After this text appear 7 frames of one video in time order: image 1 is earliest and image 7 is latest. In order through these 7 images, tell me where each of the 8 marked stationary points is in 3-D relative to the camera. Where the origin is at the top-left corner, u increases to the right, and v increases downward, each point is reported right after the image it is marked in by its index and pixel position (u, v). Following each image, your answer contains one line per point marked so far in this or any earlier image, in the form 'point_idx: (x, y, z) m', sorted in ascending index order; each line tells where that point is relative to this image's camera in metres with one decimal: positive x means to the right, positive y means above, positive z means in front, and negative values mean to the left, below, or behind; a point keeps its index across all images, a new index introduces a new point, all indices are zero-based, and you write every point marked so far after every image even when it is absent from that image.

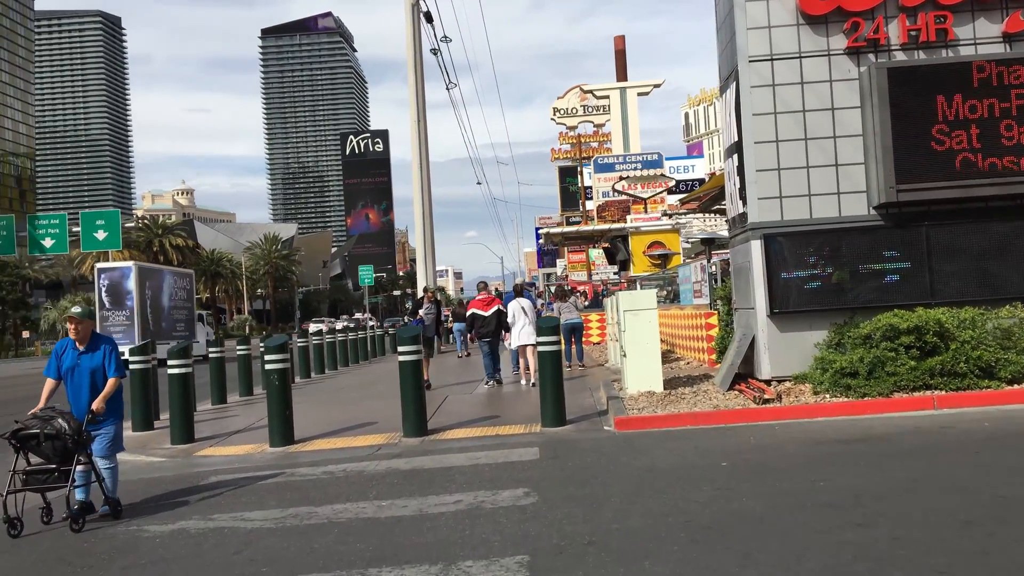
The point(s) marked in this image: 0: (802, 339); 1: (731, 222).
0: (+3.3, -0.6, +10.0) m
1: (+2.7, +0.8, +10.8) m
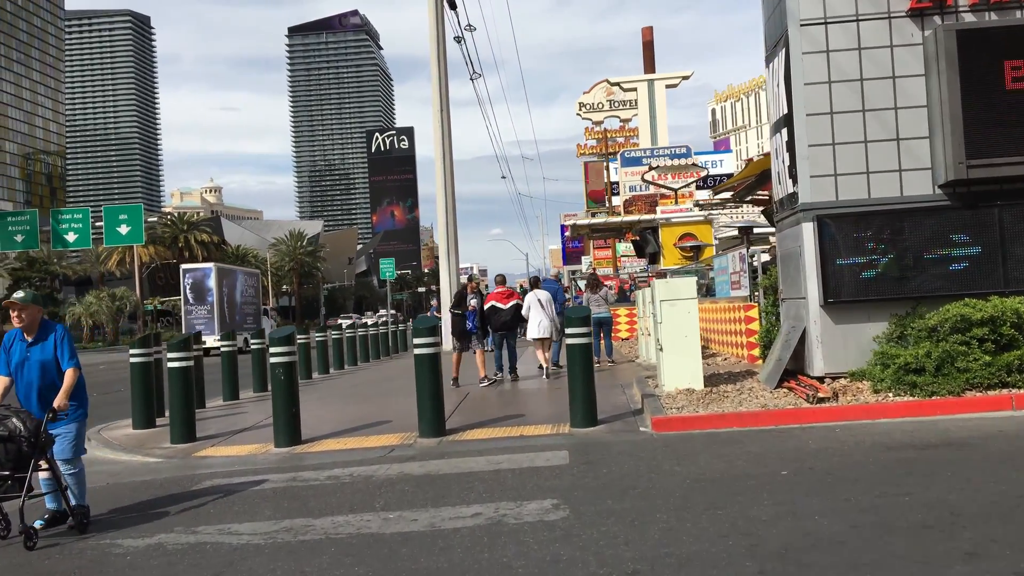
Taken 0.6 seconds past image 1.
0: (+3.6, -0.5, +9.0) m
1: (+3.0, +1.0, +9.9) m
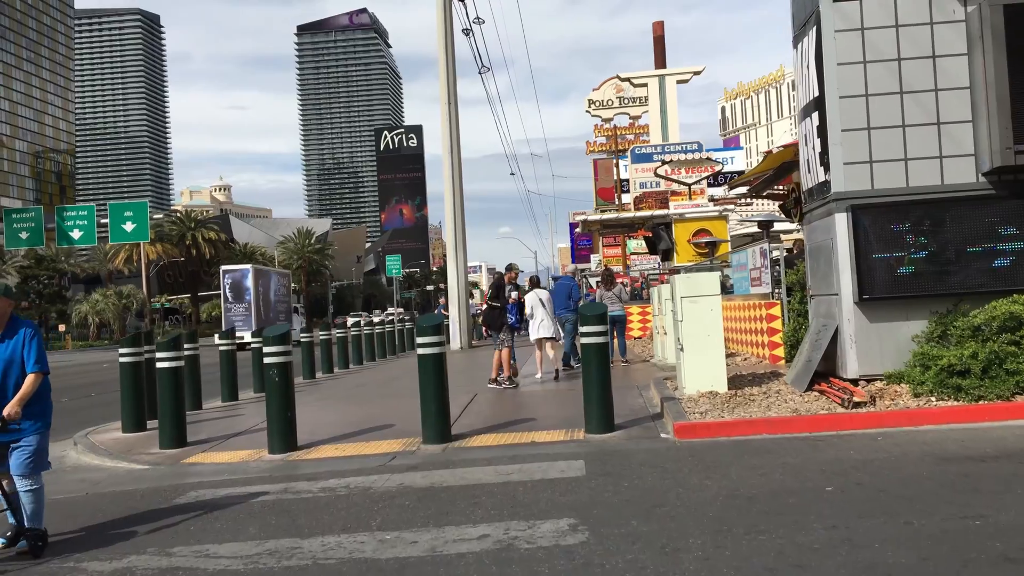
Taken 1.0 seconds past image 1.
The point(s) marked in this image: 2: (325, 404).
0: (+3.7, -0.4, +8.4) m
1: (+3.2, +1.0, +9.2) m
2: (-2.7, -1.7, +12.5) m
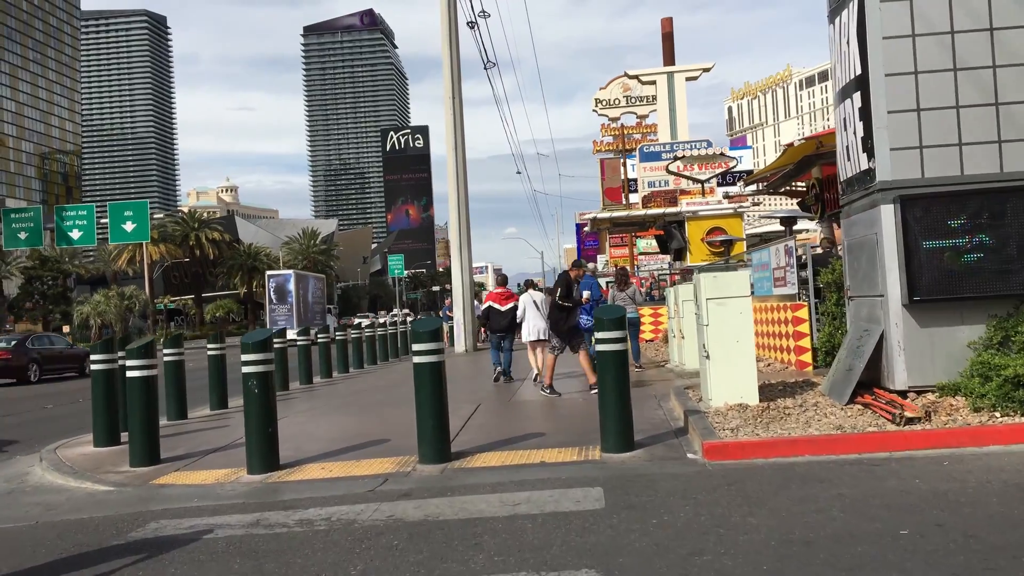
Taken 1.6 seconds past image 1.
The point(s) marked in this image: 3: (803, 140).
0: (+3.7, -0.4, +7.5) m
1: (+3.2, +1.0, +8.3) m
2: (-2.6, -1.7, +11.6) m
3: (+5.5, +2.8, +16.5) m
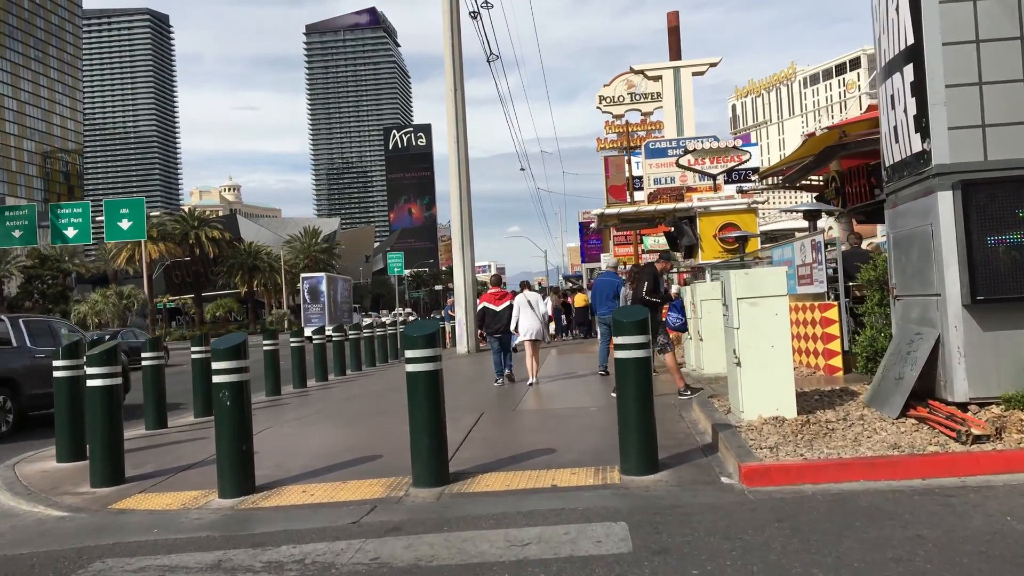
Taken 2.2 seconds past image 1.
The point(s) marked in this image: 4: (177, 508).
0: (+3.8, -0.4, +6.6) m
1: (+3.3, +1.0, +7.4) m
2: (-2.5, -1.7, +10.8) m
3: (+5.6, +2.8, +15.6) m
4: (-2.5, -1.6, +6.5) m
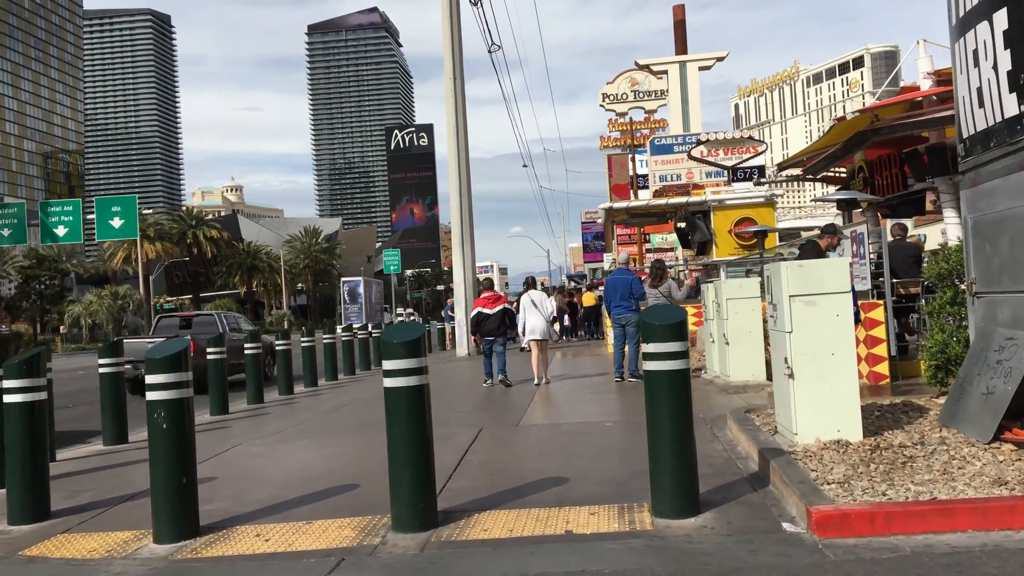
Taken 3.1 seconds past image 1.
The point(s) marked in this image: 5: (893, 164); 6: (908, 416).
0: (+3.8, -0.4, +5.3) m
1: (+3.3, +1.0, +6.2) m
2: (-2.5, -1.6, +9.5) m
3: (+5.6, +2.8, +14.3) m
4: (-2.5, -1.6, +5.3) m
5: (+7.0, +2.3, +16.0) m
6: (+3.0, -1.0, +6.6) m
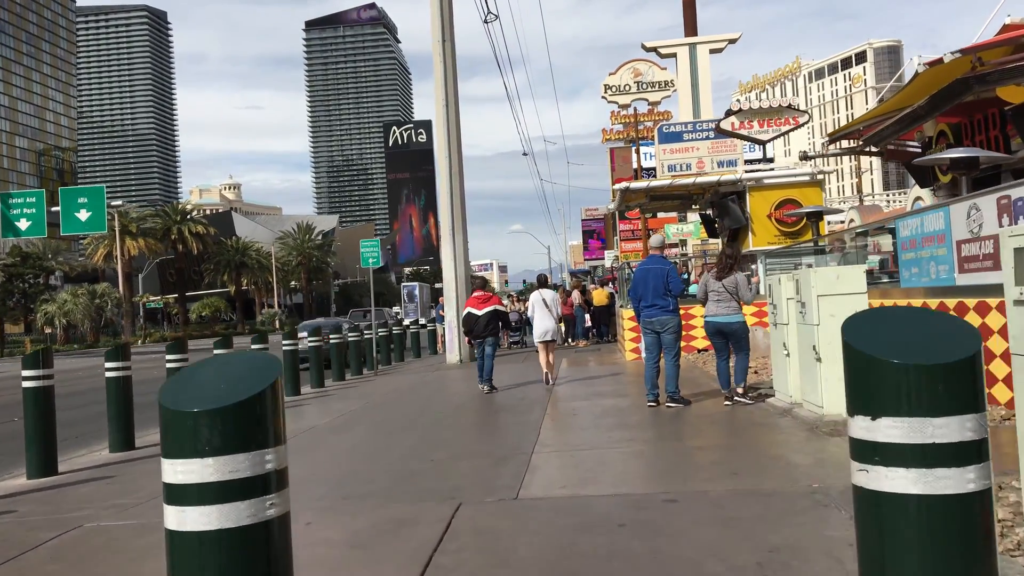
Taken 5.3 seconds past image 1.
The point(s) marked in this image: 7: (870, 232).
0: (+3.8, -0.3, +2.1) m
1: (+3.3, +1.1, +3.0) m
2: (-2.5, -1.6, +6.3) m
3: (+5.6, +2.9, +11.1) m
4: (-2.5, -1.6, +2.1) m
5: (+7.0, +2.4, +12.8) m
6: (+3.0, -0.9, +3.5) m
7: (+4.2, +0.6, +9.9) m
